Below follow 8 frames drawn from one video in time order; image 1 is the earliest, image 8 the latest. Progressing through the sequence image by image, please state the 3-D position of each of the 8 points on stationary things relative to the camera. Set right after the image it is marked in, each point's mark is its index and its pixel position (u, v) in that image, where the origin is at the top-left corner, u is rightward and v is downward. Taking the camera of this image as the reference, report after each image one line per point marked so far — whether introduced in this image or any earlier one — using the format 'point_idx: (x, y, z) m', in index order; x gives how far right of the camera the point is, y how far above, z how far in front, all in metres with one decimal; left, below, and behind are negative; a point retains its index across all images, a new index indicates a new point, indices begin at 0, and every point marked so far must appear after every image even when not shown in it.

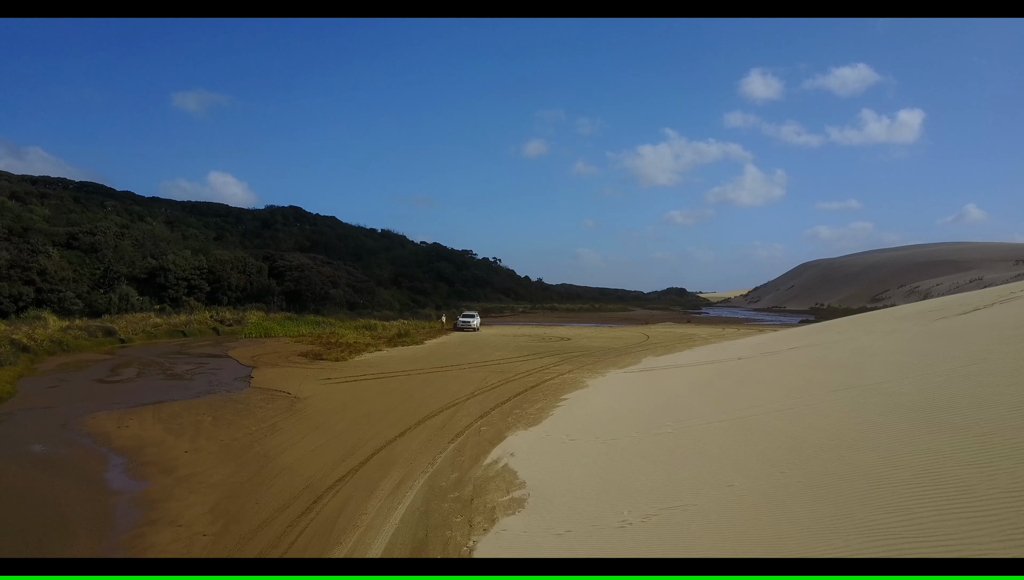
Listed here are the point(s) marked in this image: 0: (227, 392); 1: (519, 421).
0: (-7.4, -2.7, +14.8) m
1: (+0.2, -2.3, +10.1) m
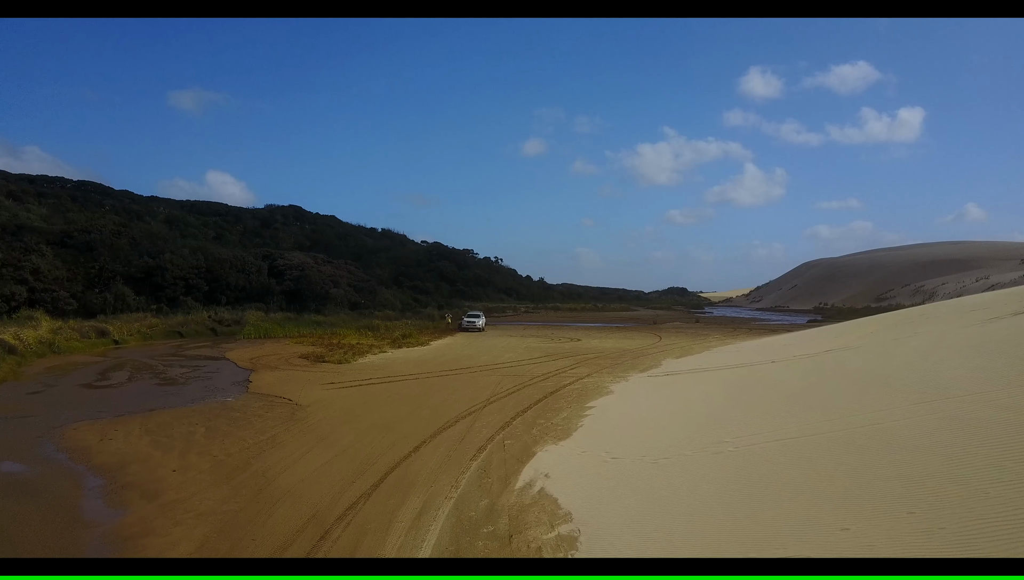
0: (-7.0, -2.6, +13.8) m
1: (+0.6, -2.3, +9.1) m
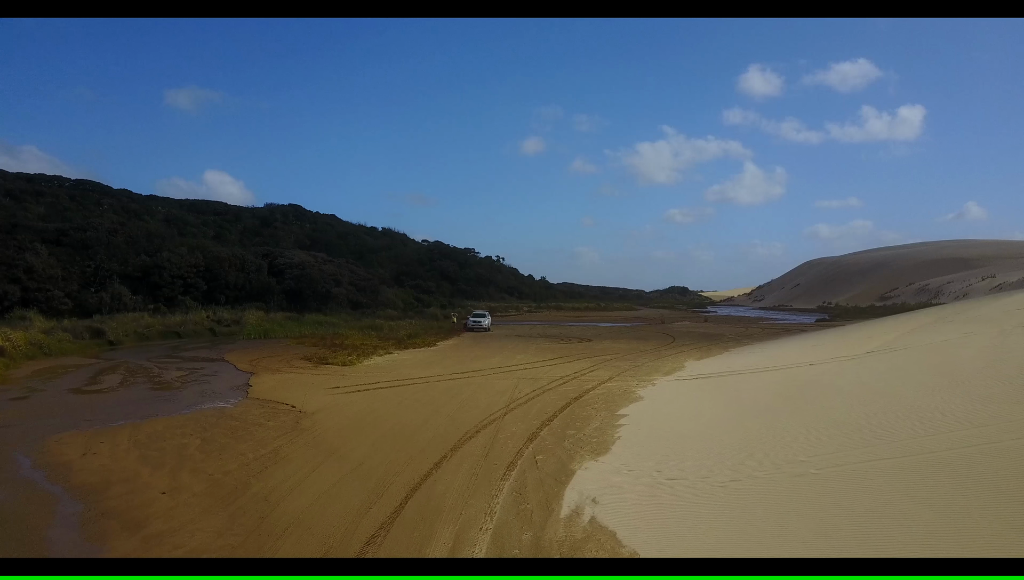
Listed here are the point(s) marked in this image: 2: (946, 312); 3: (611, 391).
0: (-6.6, -2.6, +12.8) m
1: (+1.0, -2.2, +8.1) m
2: (+12.4, -0.8, +16.3) m
3: (+2.2, -2.3, +12.7) m
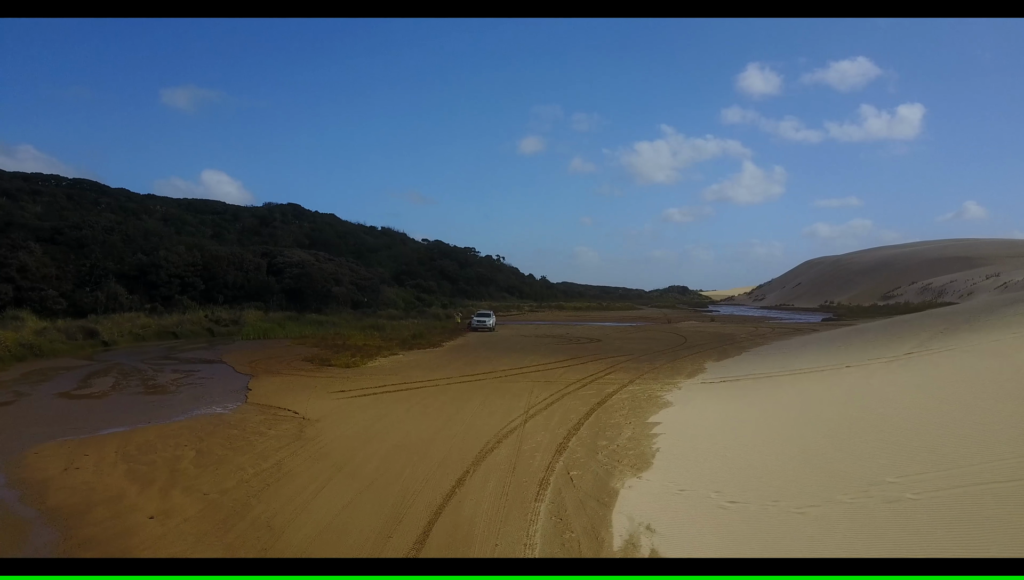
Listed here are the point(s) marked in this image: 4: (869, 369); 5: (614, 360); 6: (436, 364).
0: (-6.2, -2.6, +12.0) m
1: (+1.4, -2.2, +7.3) m
2: (+12.8, -0.7, +15.6) m
3: (+2.6, -2.2, +11.9) m
4: (+7.2, -1.6, +11.4) m
5: (+3.3, -2.3, +18.7) m
6: (-2.6, -2.5, +18.9) m
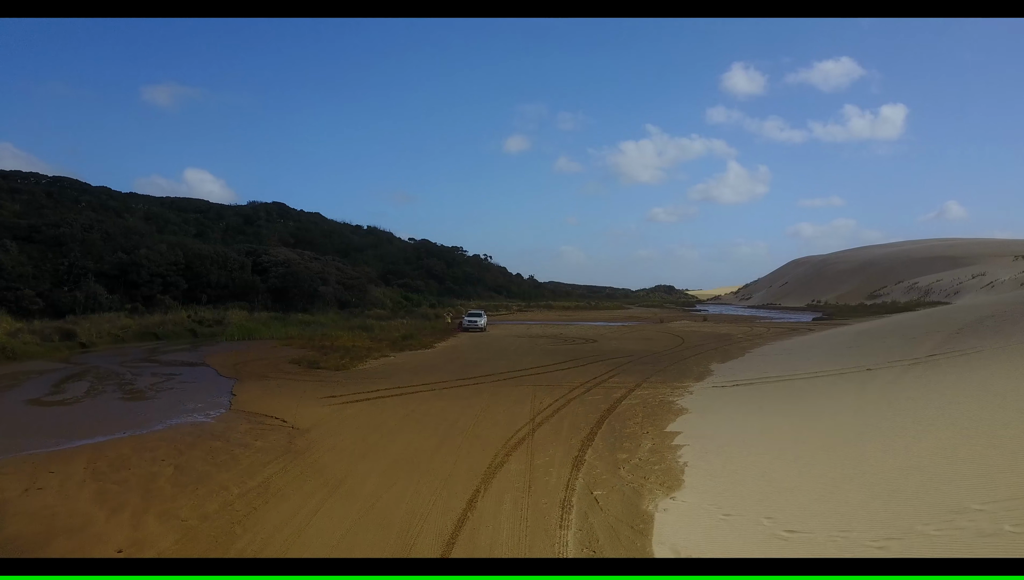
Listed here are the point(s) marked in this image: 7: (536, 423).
0: (-6.2, -2.5, +11.2) m
1: (+1.6, -2.2, +6.7) m
2: (+12.8, -0.7, +15.1) m
3: (+2.7, -2.2, +11.3) m
4: (+7.3, -1.6, +10.9) m
5: (+3.3, -2.3, +18.1) m
6: (-2.7, -2.4, +18.2) m
7: (+0.4, -2.3, +9.8) m
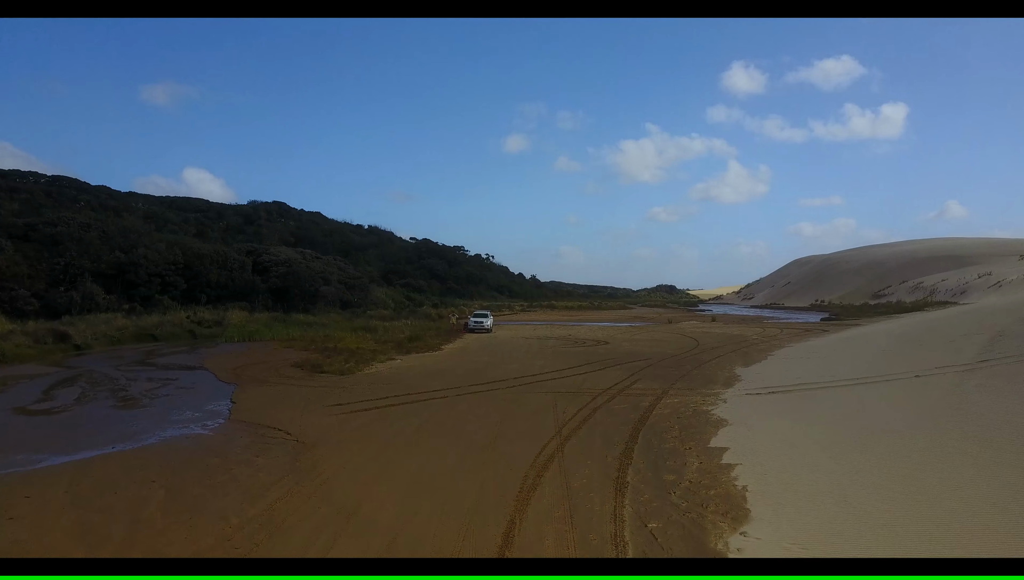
0: (-5.8, -2.6, +10.4) m
1: (+2.0, -2.2, +5.9) m
2: (+13.2, -0.7, +14.3) m
3: (+3.1, -2.2, +10.4) m
4: (+7.7, -1.6, +10.1) m
5: (+3.7, -2.3, +17.3) m
6: (-2.3, -2.5, +17.4) m
7: (+0.8, -2.3, +9.0) m
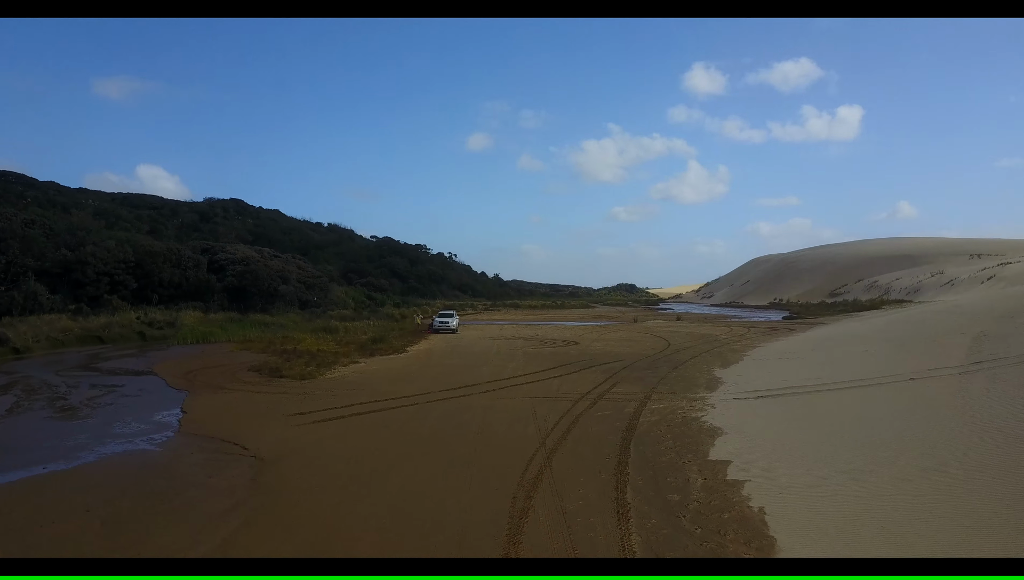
0: (-6.1, -2.6, +9.3) m
1: (+1.9, -2.2, +5.3) m
2: (+12.6, -0.7, +14.4) m
3: (+2.7, -2.2, +9.9) m
4: (+7.4, -1.6, +9.9) m
5: (+2.9, -2.3, +16.8) m
6: (-3.0, -2.5, +16.5) m
7: (+0.6, -2.3, +8.3) m
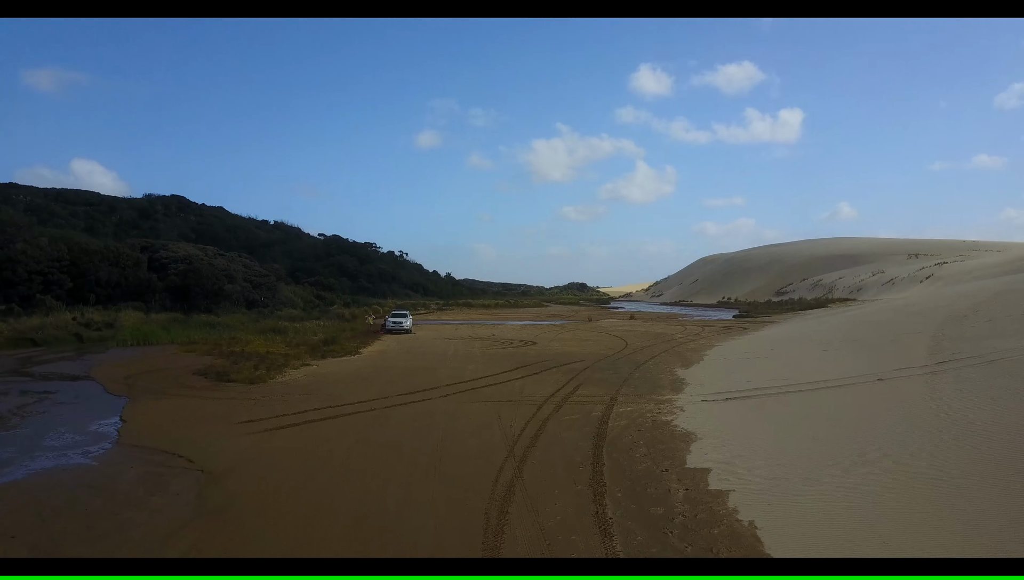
0: (-6.6, -2.6, +8.5) m
1: (+1.7, -2.2, +5.1) m
2: (+11.7, -0.6, +14.9) m
3: (+2.2, -2.2, +9.8) m
4: (+6.8, -1.6, +10.0) m
5: (+1.9, -2.3, +16.6) m
6: (-4.0, -2.5, +15.9) m
7: (+0.1, -2.3, +8.0) m
